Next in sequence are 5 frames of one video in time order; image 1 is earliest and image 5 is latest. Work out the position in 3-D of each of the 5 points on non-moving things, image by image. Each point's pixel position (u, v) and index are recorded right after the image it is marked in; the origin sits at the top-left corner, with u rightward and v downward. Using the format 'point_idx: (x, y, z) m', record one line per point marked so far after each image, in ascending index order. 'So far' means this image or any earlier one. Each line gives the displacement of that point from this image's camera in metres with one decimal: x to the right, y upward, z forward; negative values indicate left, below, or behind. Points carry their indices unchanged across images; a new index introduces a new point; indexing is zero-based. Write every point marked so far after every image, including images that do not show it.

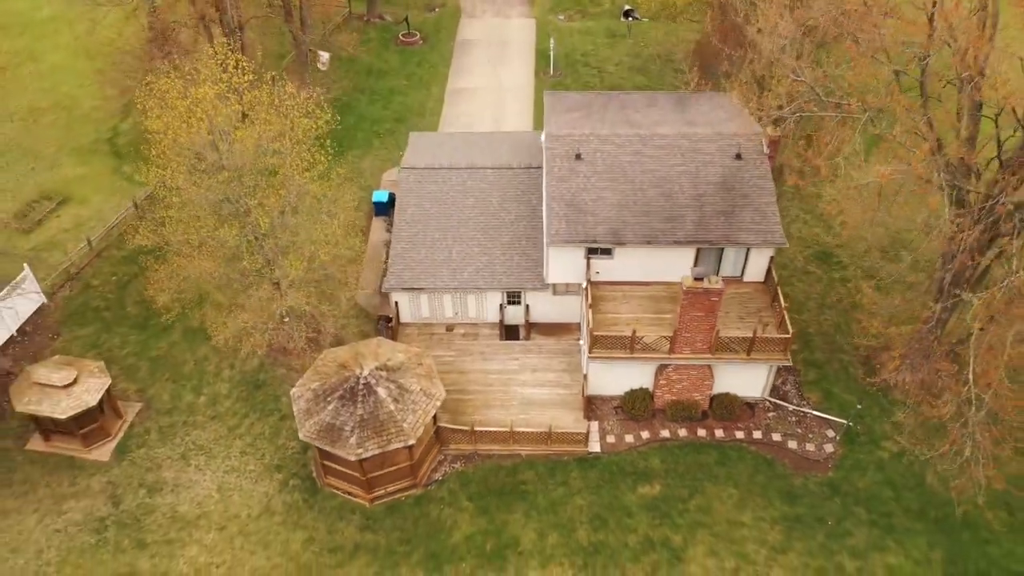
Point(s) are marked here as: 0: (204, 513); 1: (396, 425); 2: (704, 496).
0: (-7.3, -5.4, +19.7) m
1: (-2.6, -3.0, +18.3) m
2: (+4.6, -5.0, +19.8) m
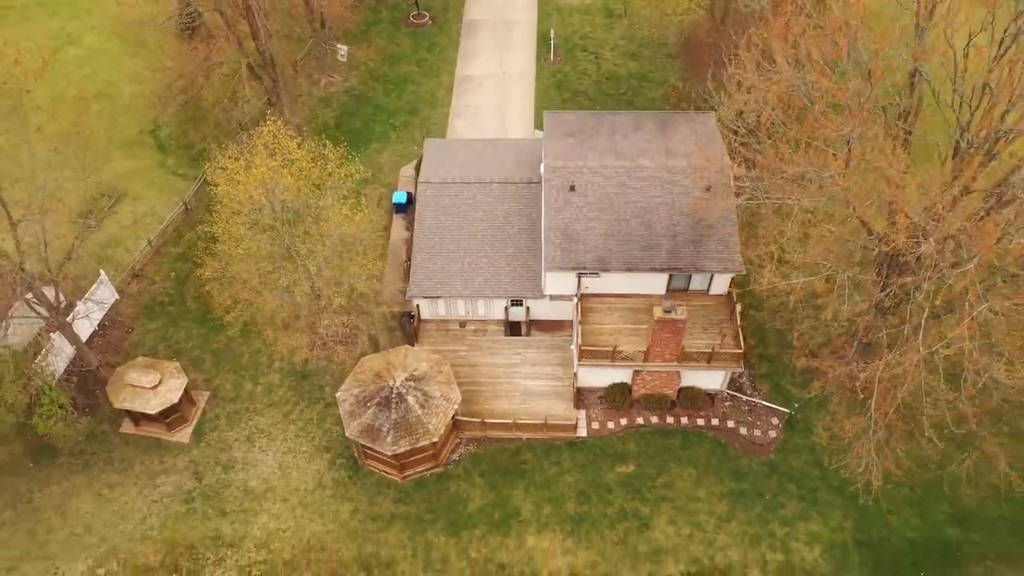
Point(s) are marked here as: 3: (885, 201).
0: (-7.2, -5.9, +24.7) m
1: (-2.5, -3.8, +23.0) m
2: (+4.6, -5.5, +24.7) m
3: (+7.7, +1.8, +17.3) m
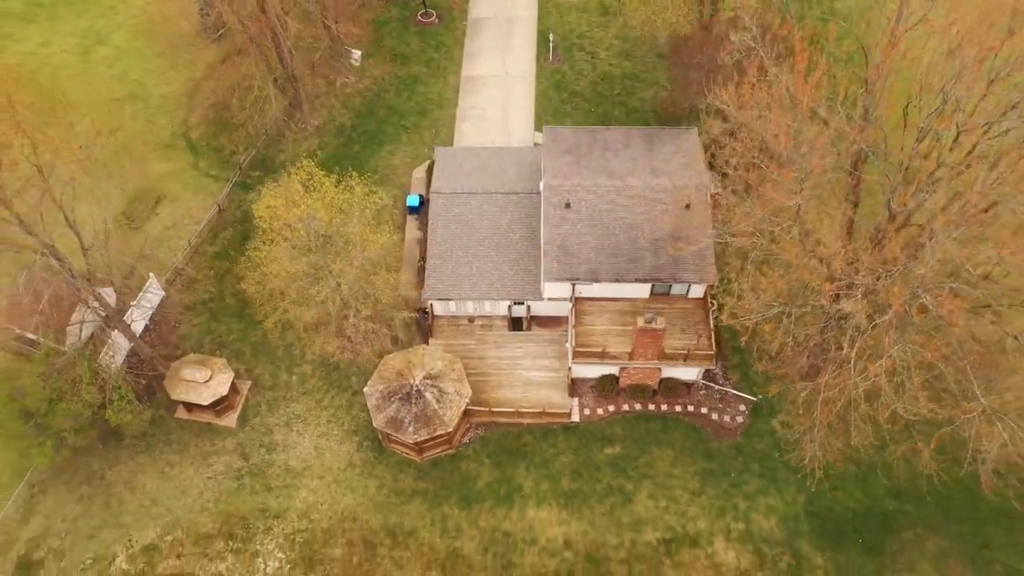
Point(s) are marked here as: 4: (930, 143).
0: (-7.1, -6.2, +28.8) m
1: (-2.4, -4.2, +27.0) m
2: (+4.7, -5.8, +28.8) m
3: (+7.8, +0.9, +20.8) m
4: (+10.0, +3.5, +19.9) m
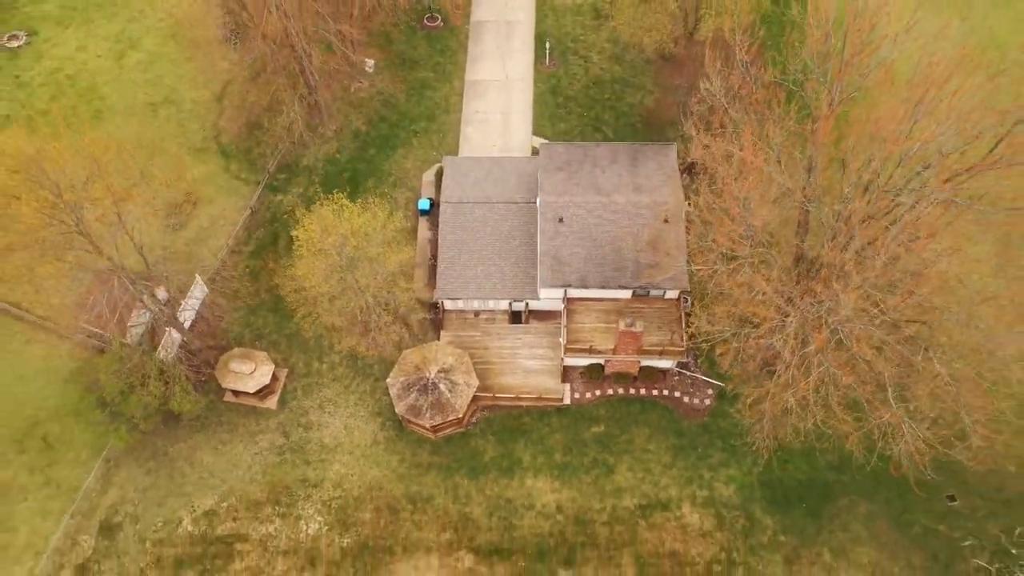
0: (-7.1, -6.3, +33.9) m
1: (-2.4, -4.6, +31.9) m
2: (+4.8, -5.9, +33.9) m
3: (+7.9, 0.0, +25.3) m
4: (+10.0, +2.5, +24.2) m
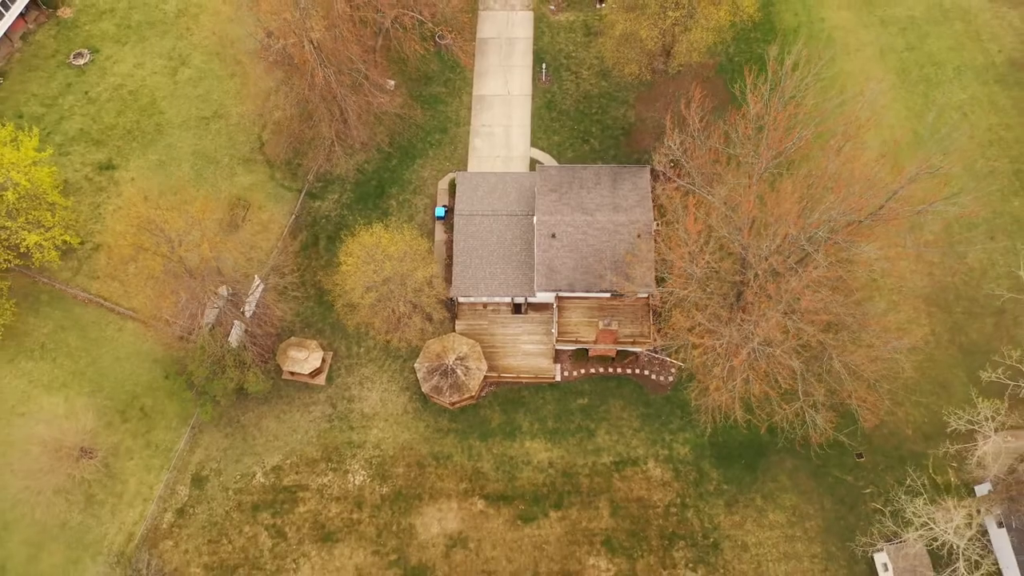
0: (-7.0, -6.4, +42.7) m
1: (-2.3, -4.8, +40.5) m
2: (+4.9, -6.0, +42.5) m
3: (+7.9, -1.0, +33.4) m
4: (+10.1, +1.4, +32.0) m
